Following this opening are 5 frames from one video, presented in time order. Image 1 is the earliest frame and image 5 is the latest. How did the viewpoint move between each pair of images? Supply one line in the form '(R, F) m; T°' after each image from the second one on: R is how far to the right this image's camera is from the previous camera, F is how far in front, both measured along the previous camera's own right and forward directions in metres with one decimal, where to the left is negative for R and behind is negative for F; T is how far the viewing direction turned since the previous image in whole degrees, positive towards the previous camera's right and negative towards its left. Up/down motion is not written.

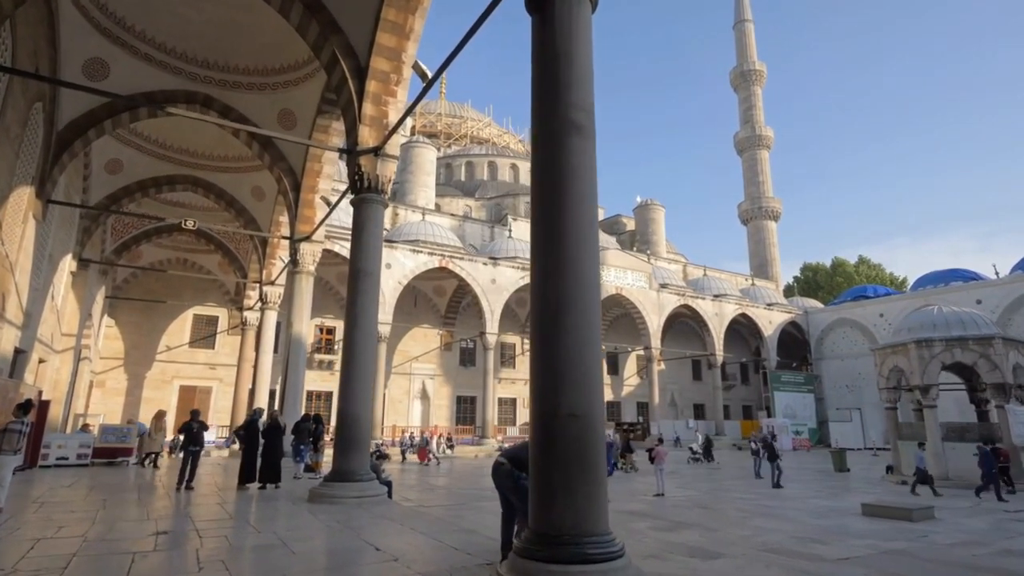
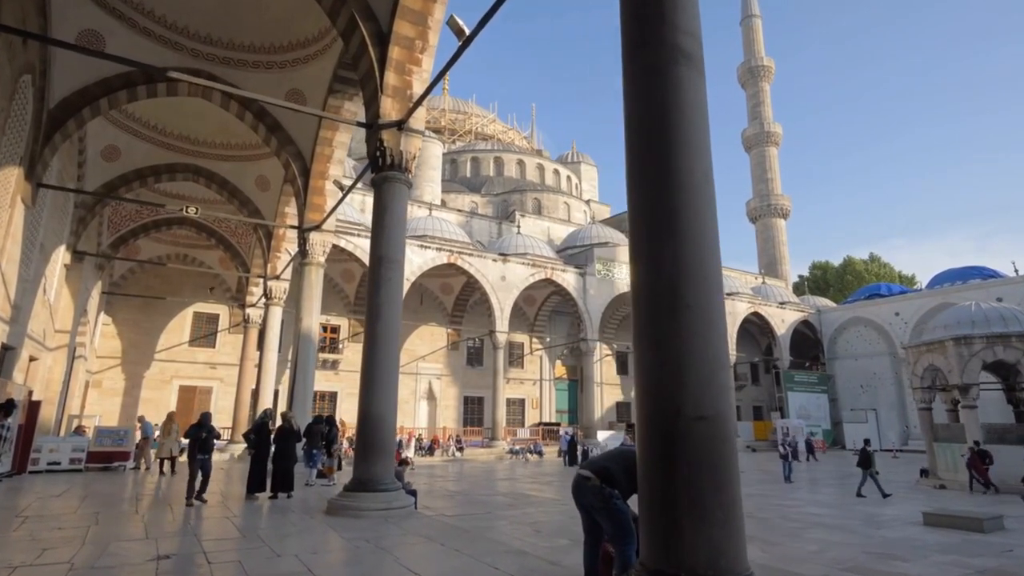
(-0.3, +0.6) m; 0°
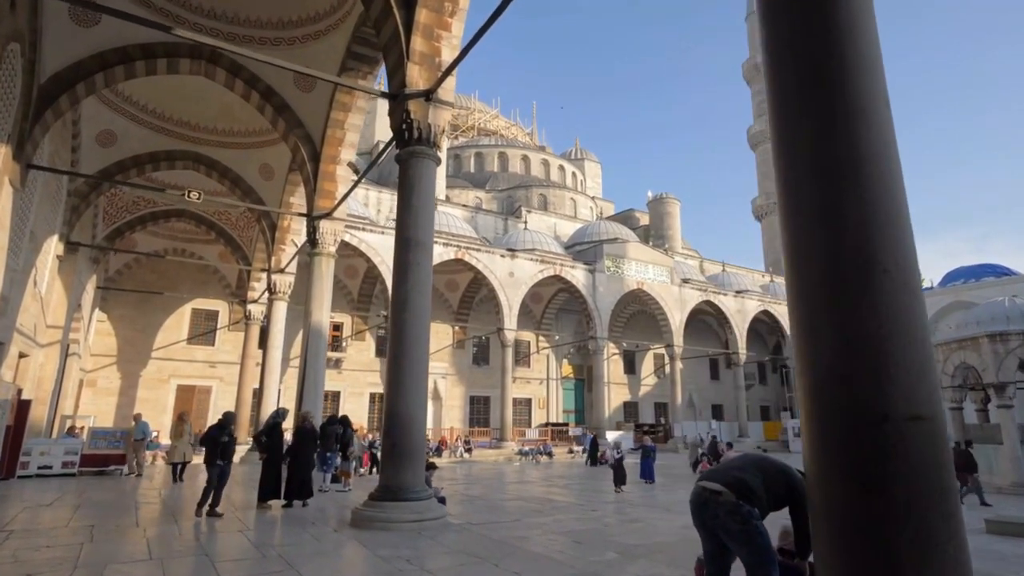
(-0.4, +0.5) m; 0°
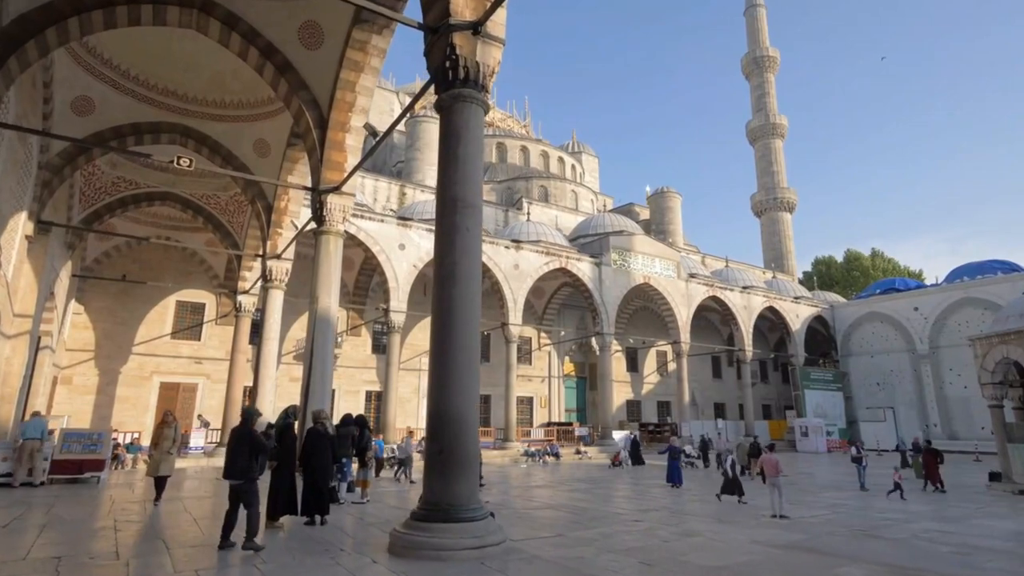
(-0.5, +0.8) m; +1°
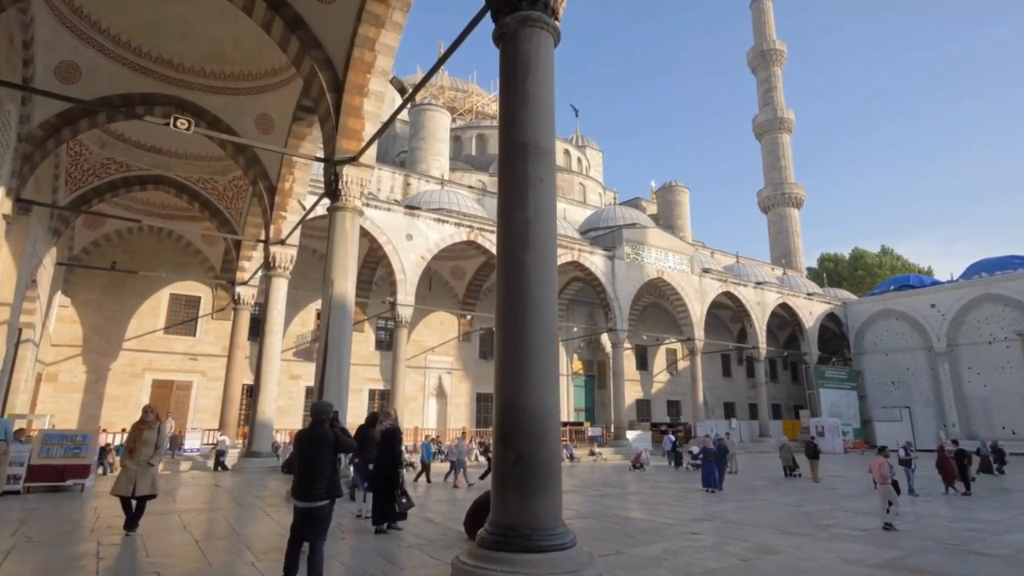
(-0.5, +0.8) m; +1°
